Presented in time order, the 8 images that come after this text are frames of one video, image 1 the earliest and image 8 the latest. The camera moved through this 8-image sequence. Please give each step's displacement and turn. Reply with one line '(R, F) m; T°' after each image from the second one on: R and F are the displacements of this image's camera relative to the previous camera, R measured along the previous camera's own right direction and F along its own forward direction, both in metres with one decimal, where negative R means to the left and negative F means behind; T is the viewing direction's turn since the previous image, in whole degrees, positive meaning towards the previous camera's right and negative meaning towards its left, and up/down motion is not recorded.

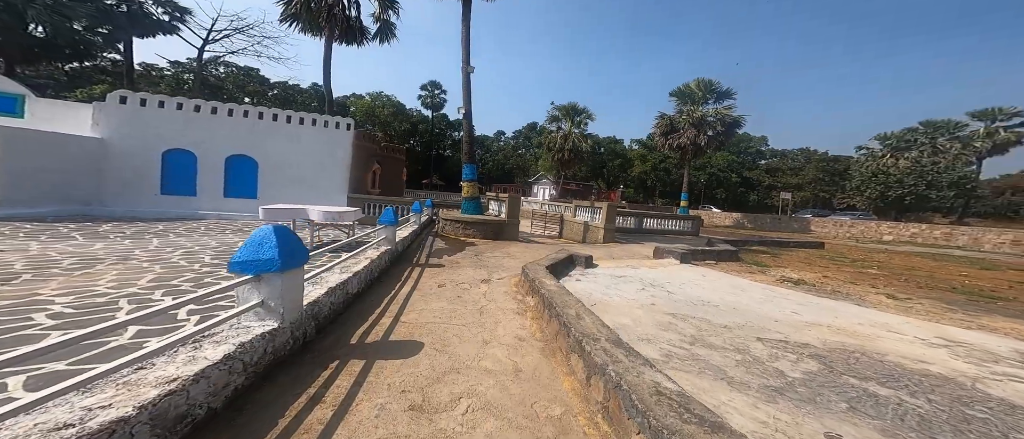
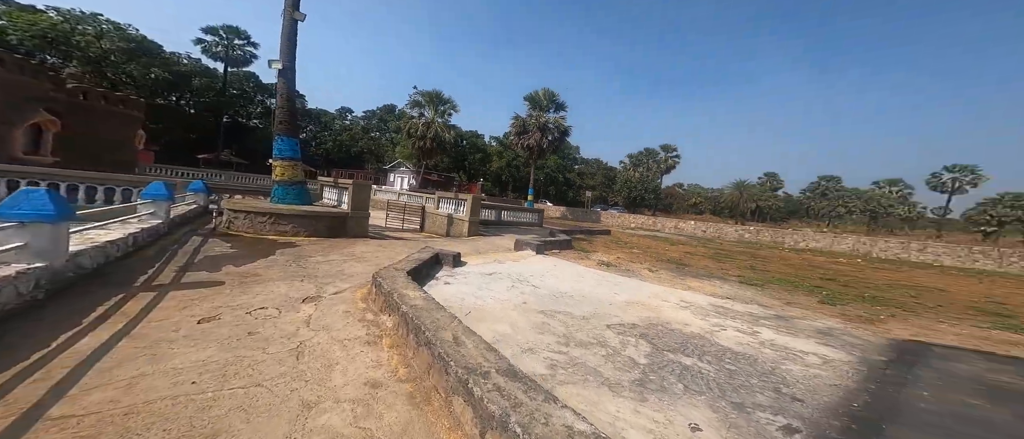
(-0.1, +0.7) m; +26°
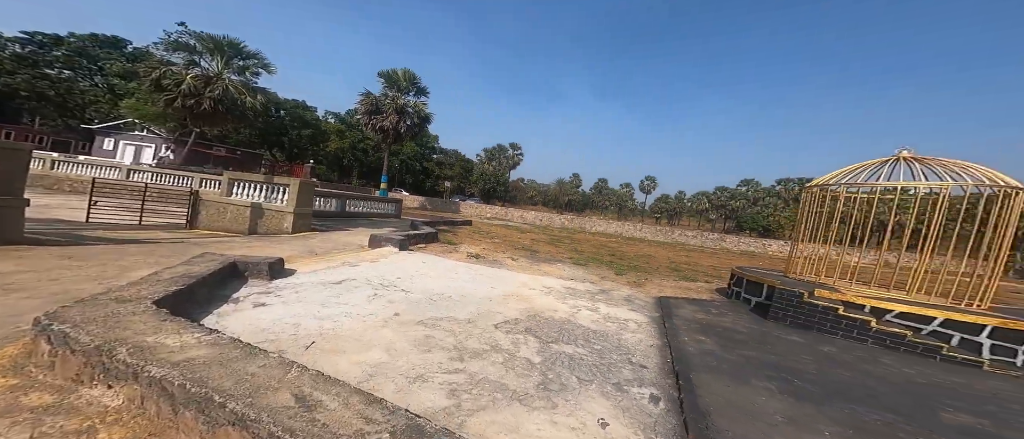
(-0.3, +0.6) m; +25°
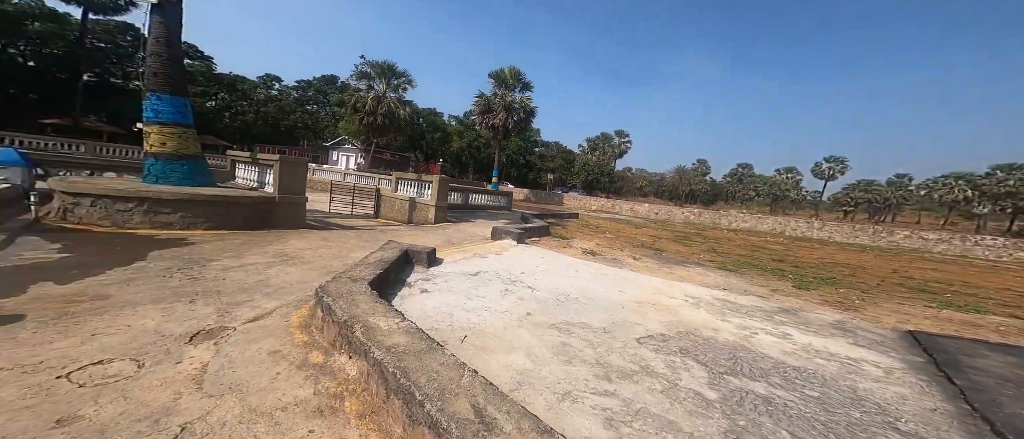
(-0.5, +0.4) m; -18°
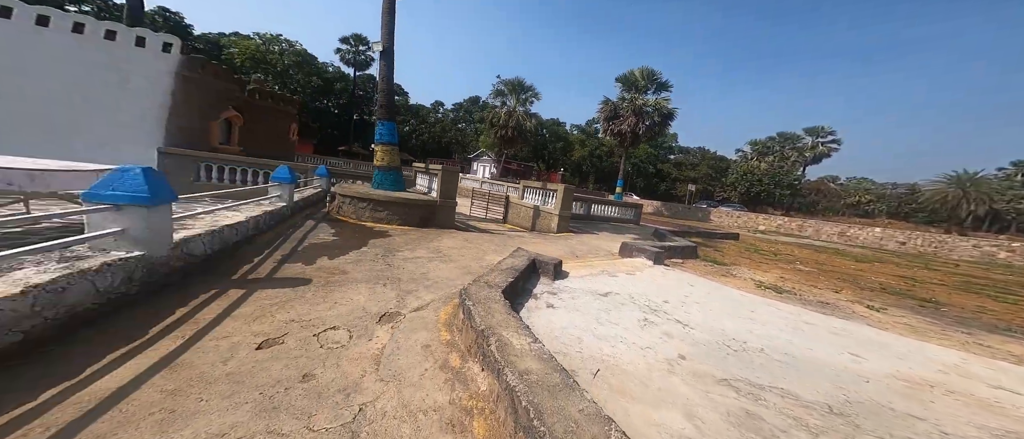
(-0.3, +0.5) m; -21°
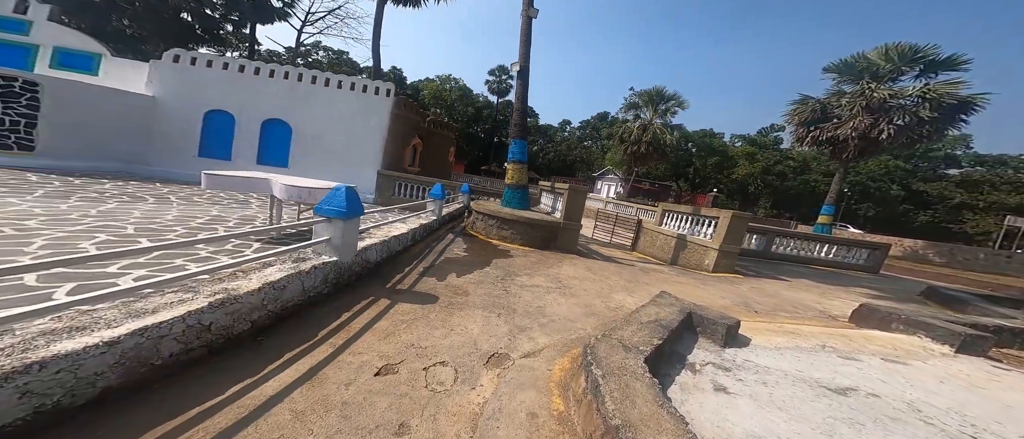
(0.0, +0.7) m; -24°
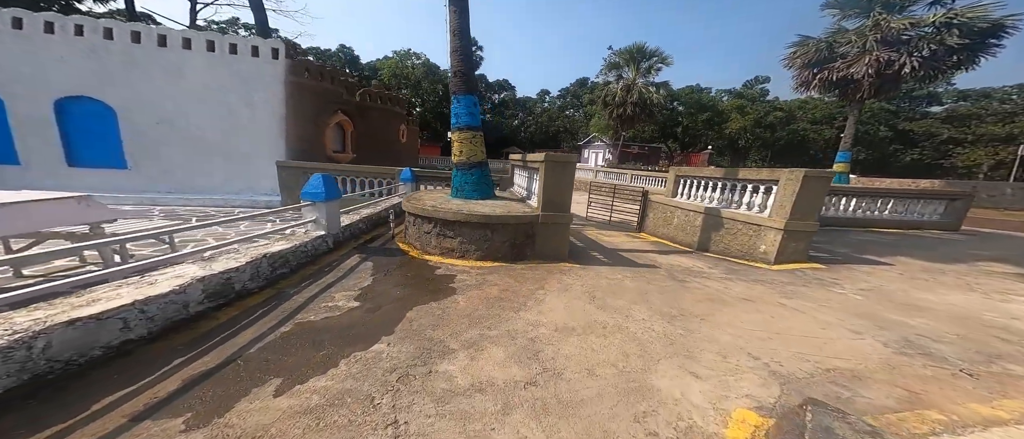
(+0.7, +2.9) m; +1°
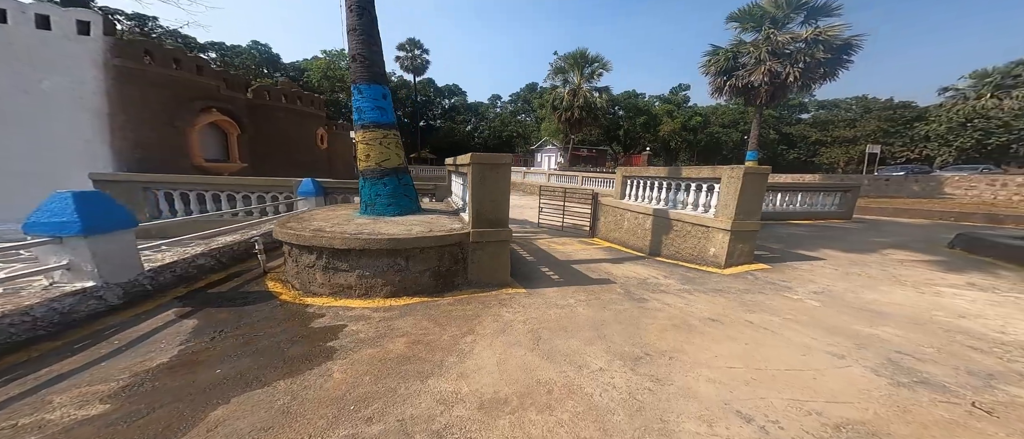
(+0.3, +0.9) m; +10°
